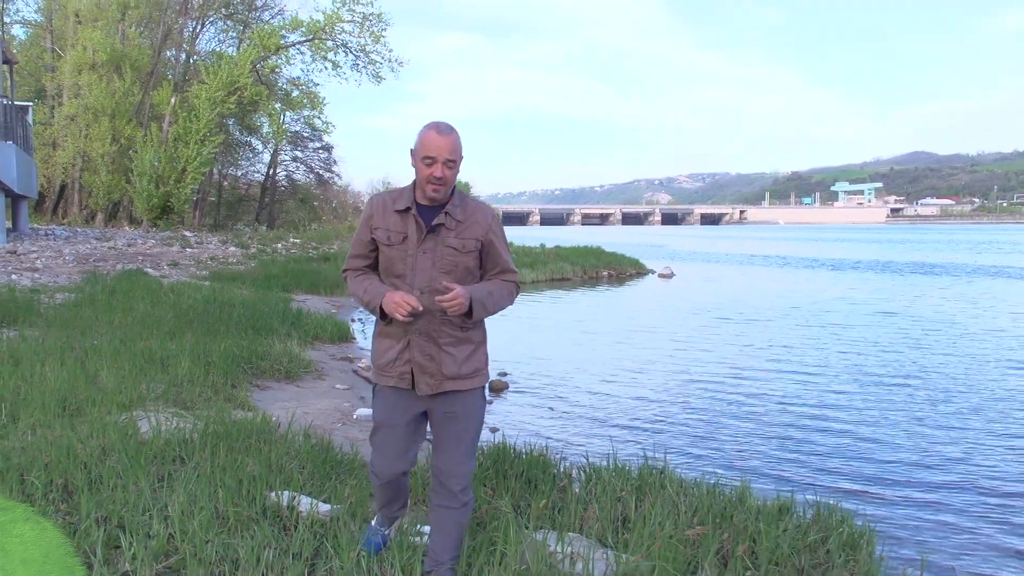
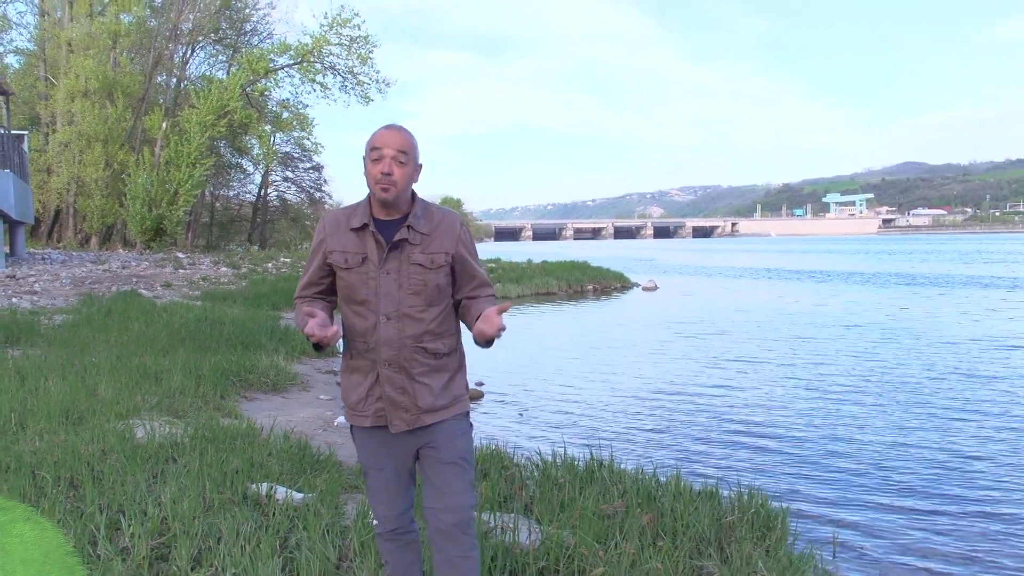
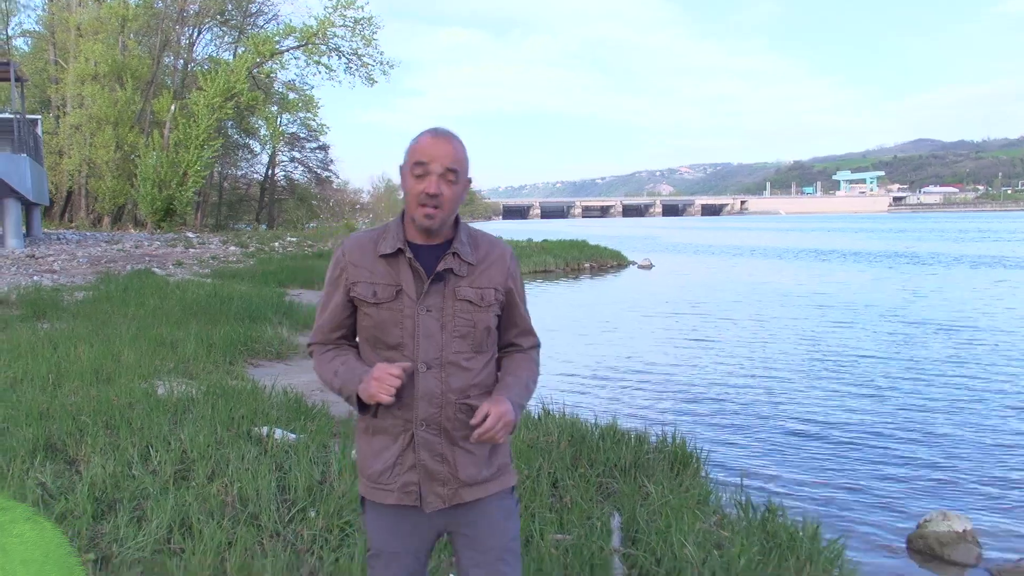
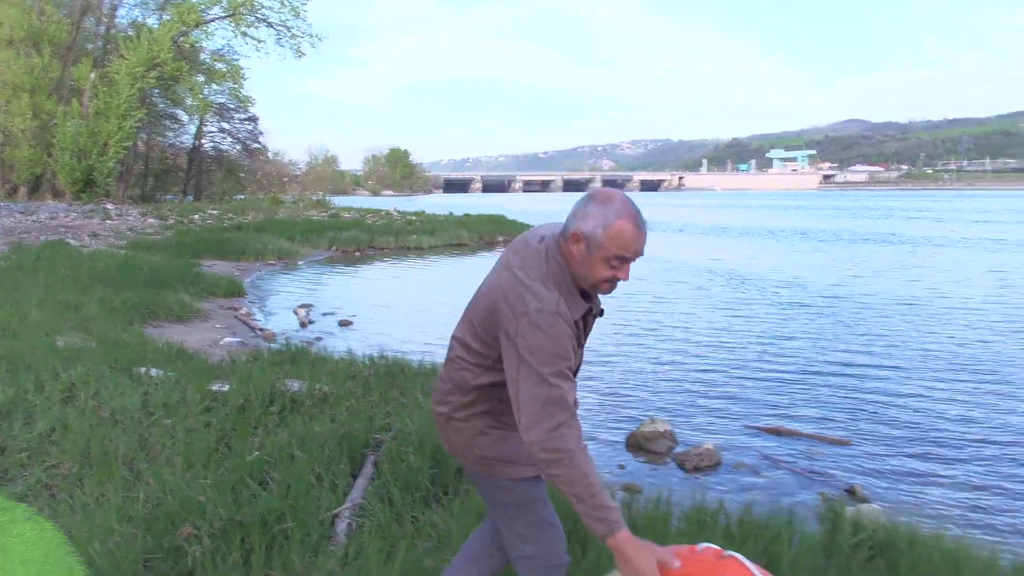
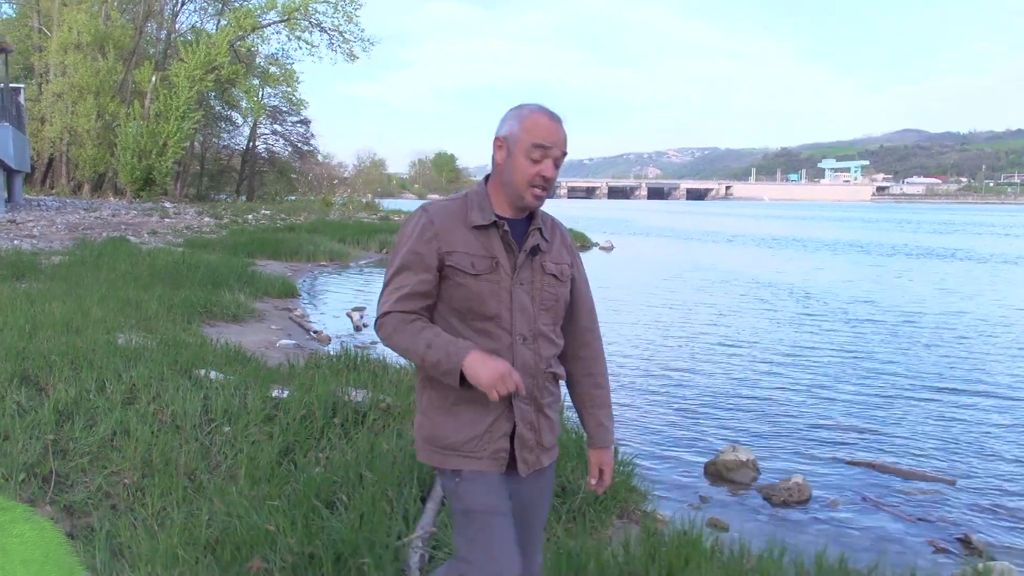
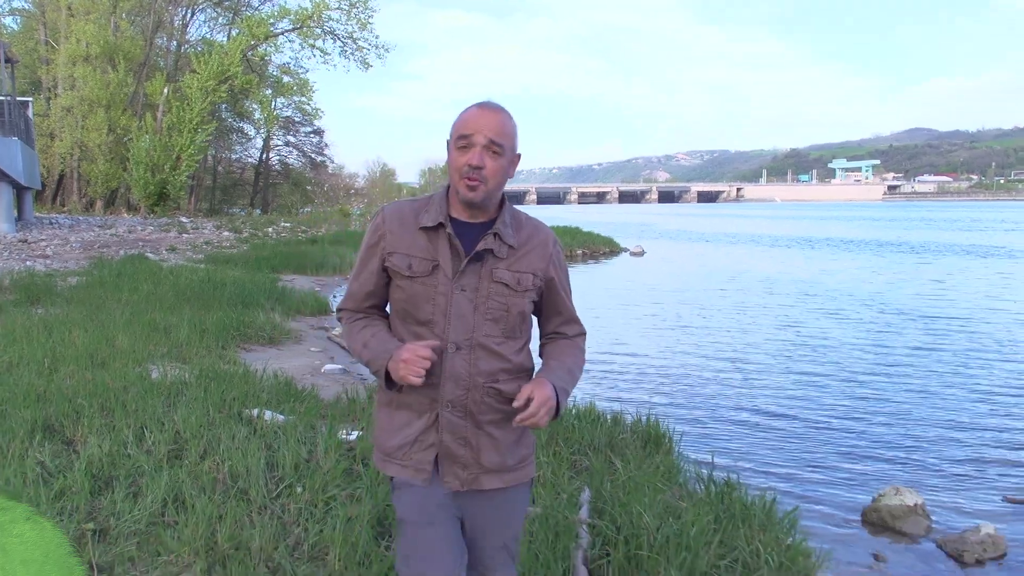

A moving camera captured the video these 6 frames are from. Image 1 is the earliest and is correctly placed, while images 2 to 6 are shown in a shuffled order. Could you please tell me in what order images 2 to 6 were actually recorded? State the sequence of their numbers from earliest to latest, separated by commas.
2, 3, 6, 5, 4
